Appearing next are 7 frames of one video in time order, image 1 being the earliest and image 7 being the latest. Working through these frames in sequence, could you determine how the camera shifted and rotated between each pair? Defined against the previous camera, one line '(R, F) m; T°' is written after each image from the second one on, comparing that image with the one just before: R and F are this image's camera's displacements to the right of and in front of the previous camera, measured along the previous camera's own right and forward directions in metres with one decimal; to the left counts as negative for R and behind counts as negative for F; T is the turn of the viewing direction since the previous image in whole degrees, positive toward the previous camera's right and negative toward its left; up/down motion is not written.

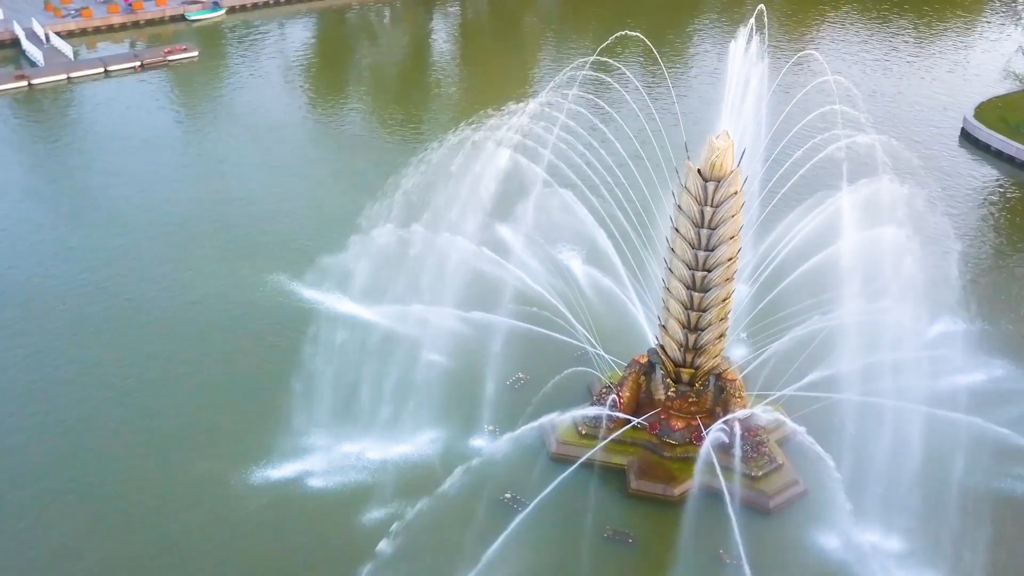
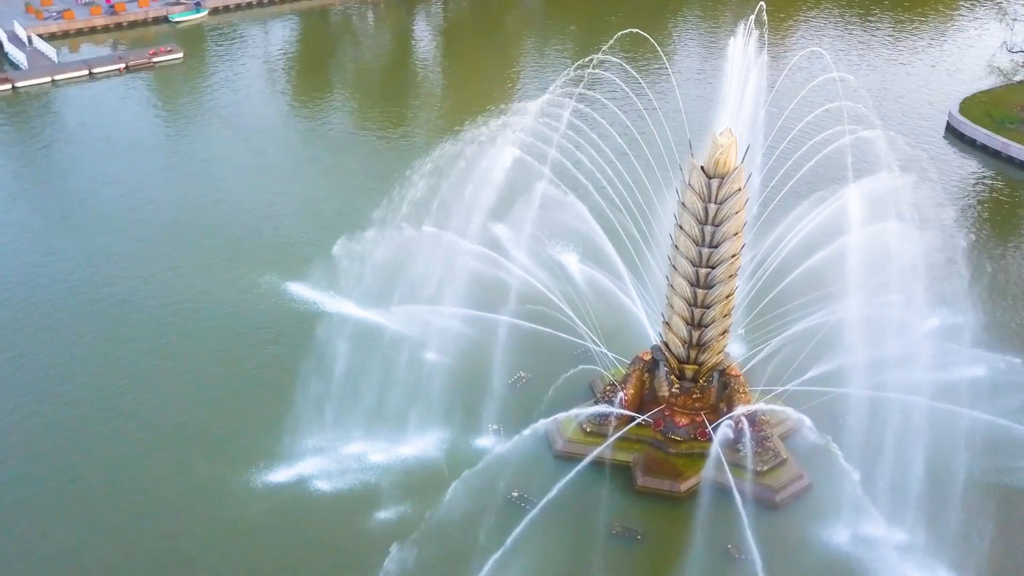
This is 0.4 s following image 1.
(+4.9, +0.2) m; -25°
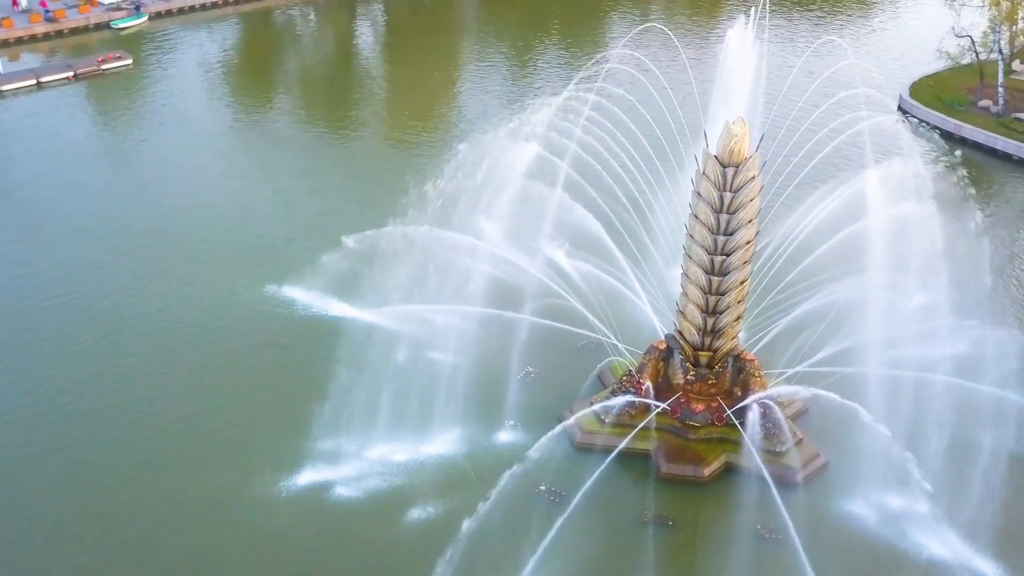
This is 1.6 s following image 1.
(-0.8, 0.0) m; +3°
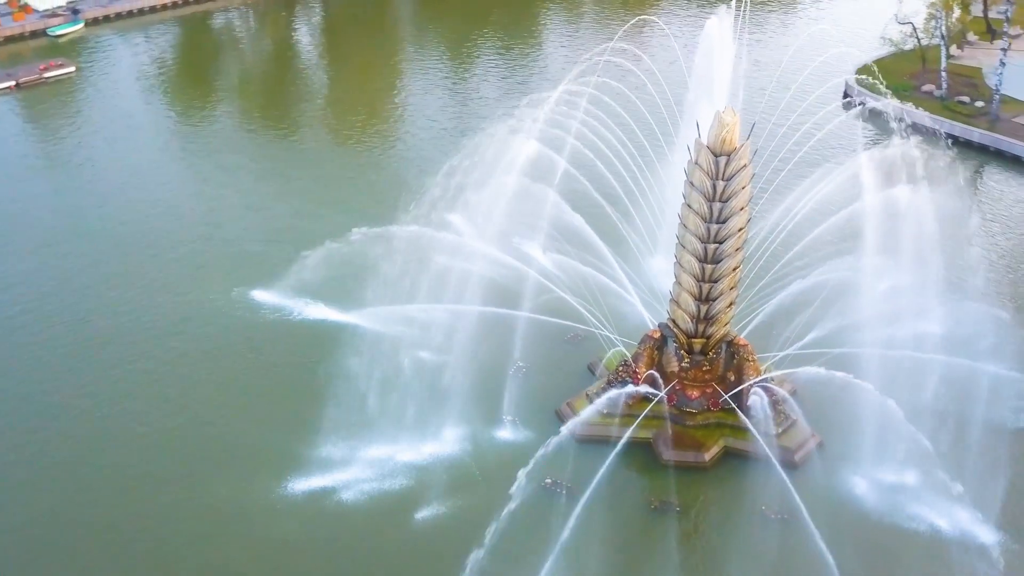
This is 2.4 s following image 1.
(-0.5, 0.0) m; +3°
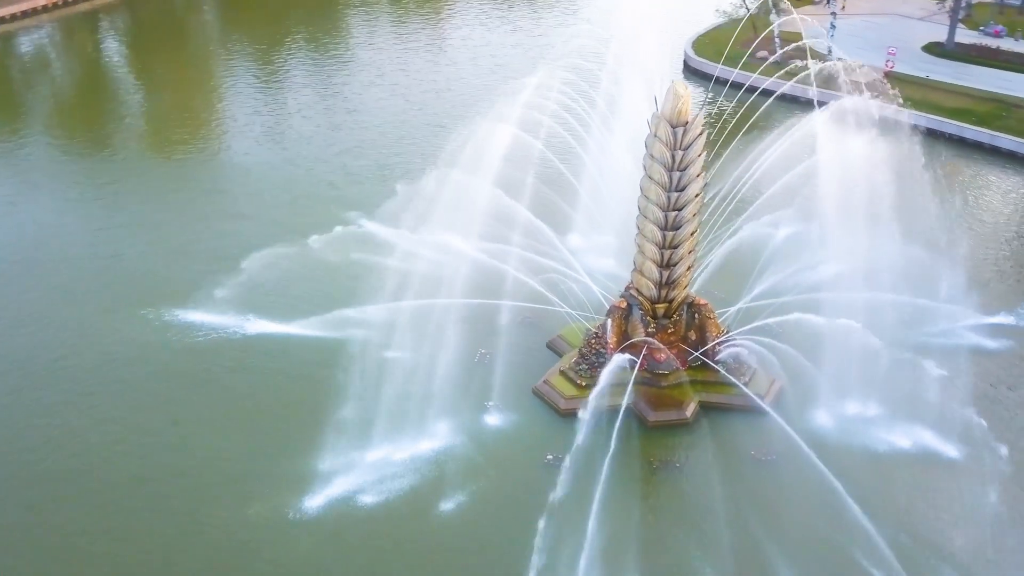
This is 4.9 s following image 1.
(-1.5, 0.0) m; +9°
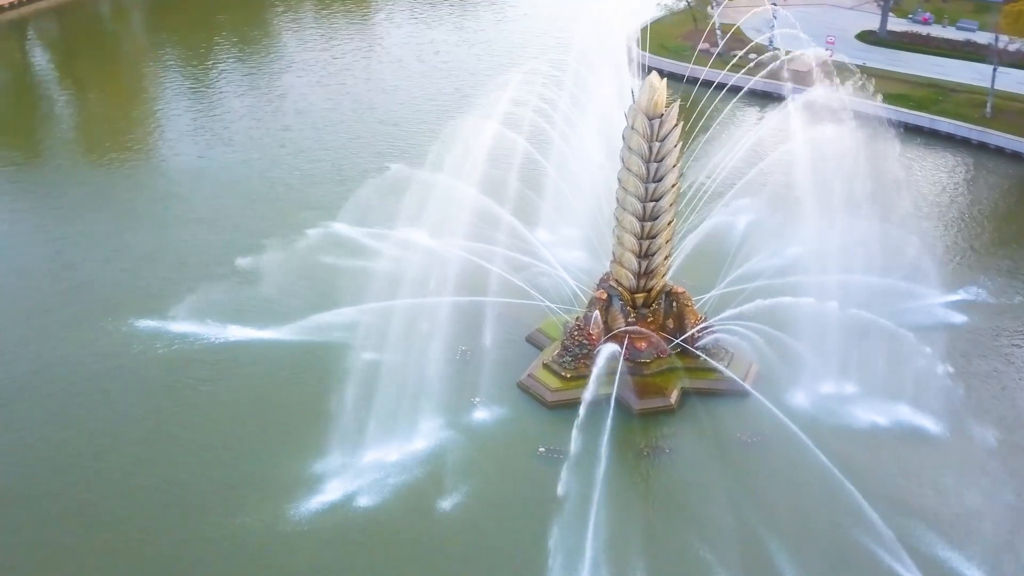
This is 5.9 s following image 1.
(-0.5, -0.1) m; +4°
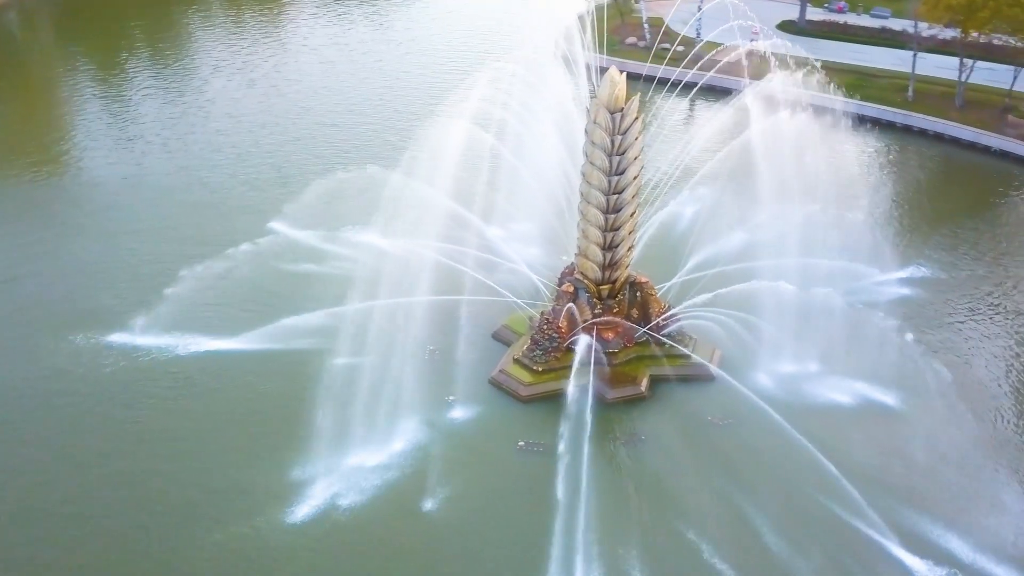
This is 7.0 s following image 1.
(-0.5, -0.1) m; +4°
